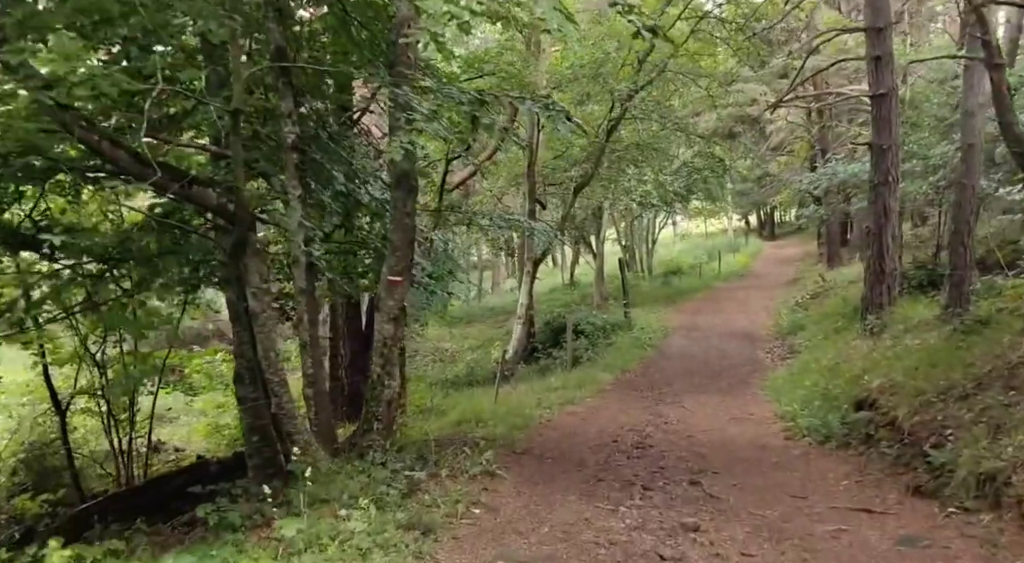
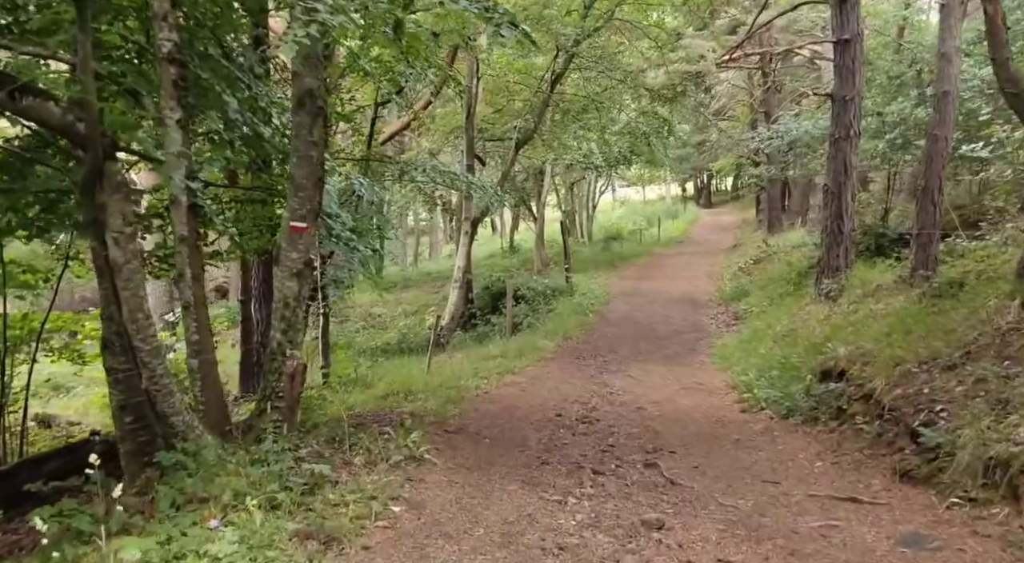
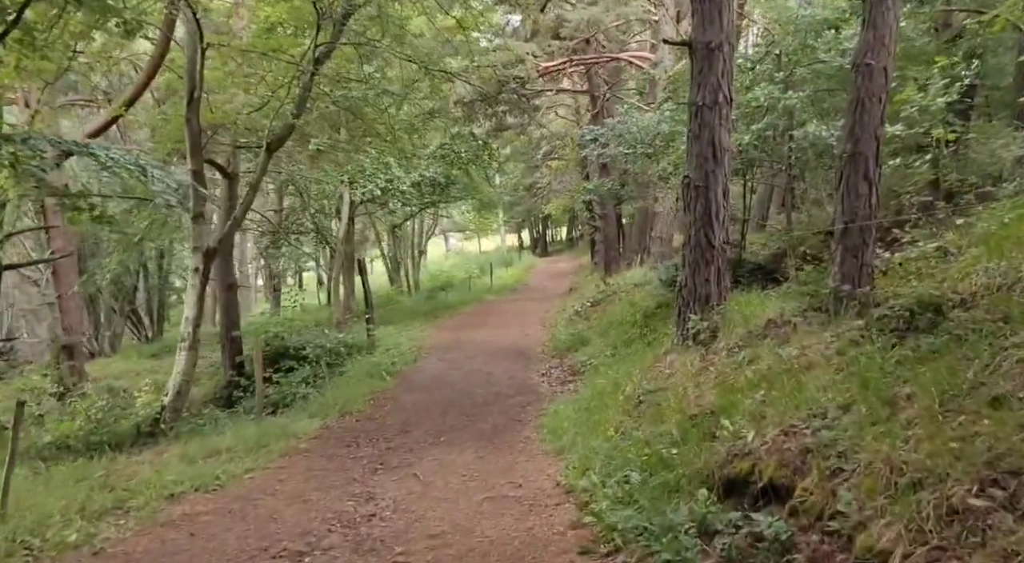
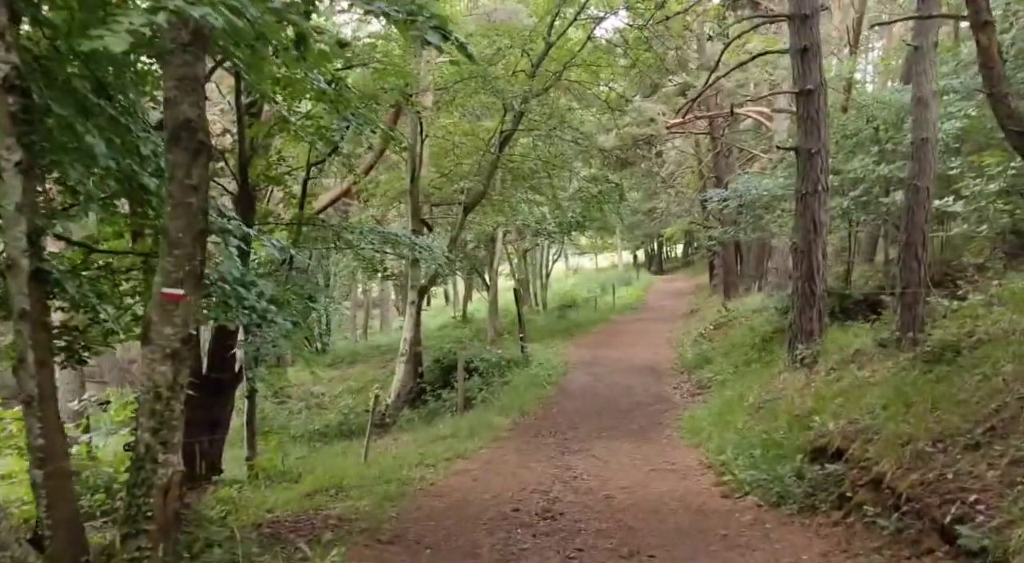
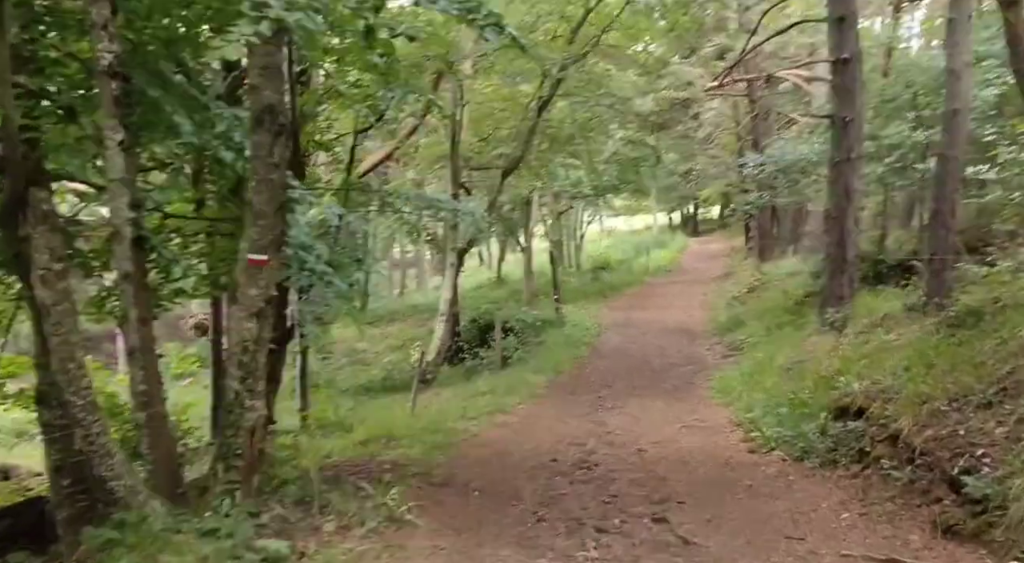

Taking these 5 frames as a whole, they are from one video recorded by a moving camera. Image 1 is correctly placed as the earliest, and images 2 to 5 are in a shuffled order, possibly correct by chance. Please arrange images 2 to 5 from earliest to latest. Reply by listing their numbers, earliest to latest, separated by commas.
2, 5, 4, 3
